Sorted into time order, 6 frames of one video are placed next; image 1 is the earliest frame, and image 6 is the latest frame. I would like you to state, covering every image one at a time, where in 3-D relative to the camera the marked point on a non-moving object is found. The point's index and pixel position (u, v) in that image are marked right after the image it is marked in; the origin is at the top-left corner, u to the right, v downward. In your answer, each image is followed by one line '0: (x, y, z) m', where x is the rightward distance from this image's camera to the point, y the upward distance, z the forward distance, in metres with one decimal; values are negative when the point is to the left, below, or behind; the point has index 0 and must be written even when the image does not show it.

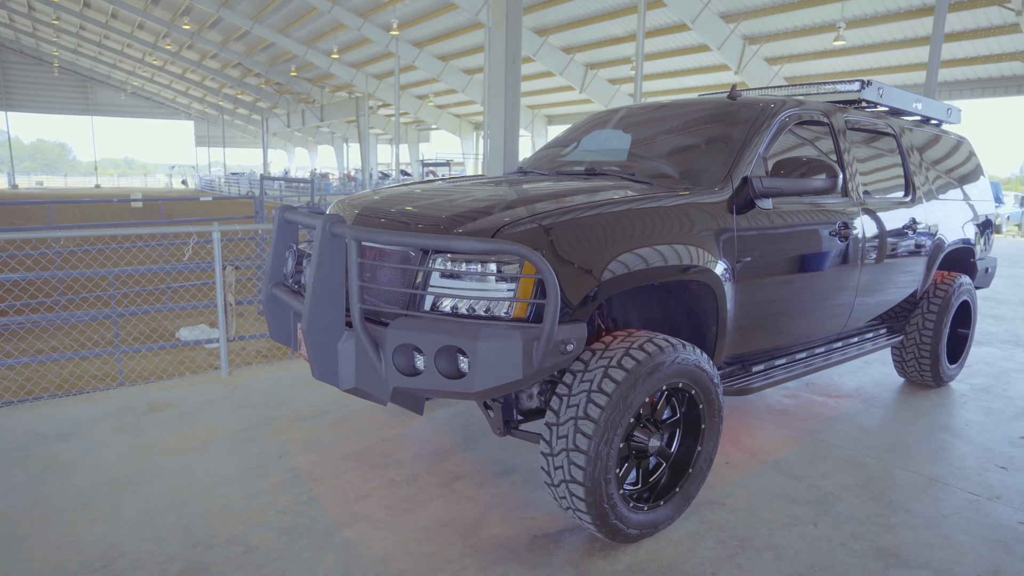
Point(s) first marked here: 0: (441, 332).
0: (-0.2, -0.1, +2.2) m
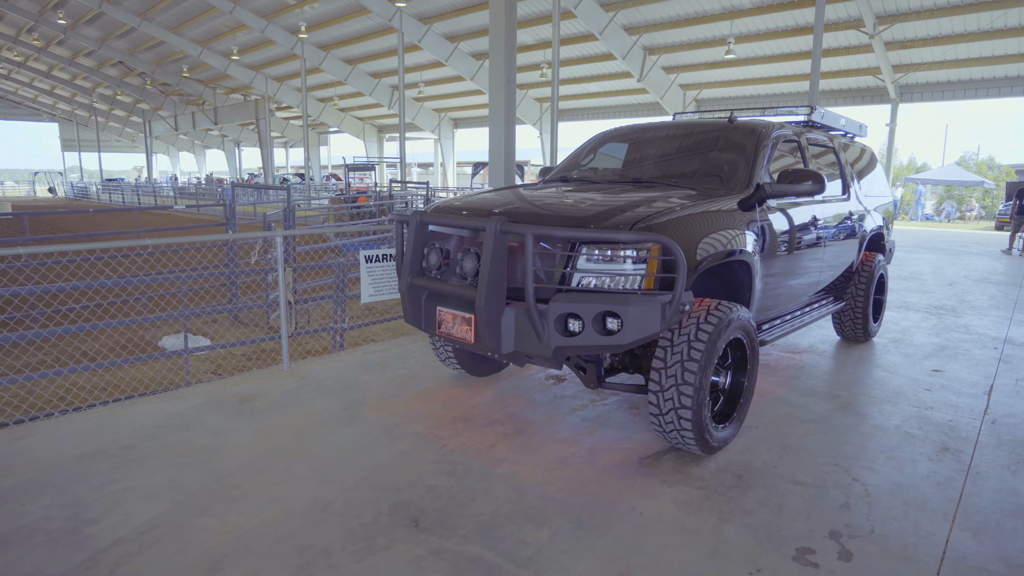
0: (+0.4, -0.1, +3.0) m
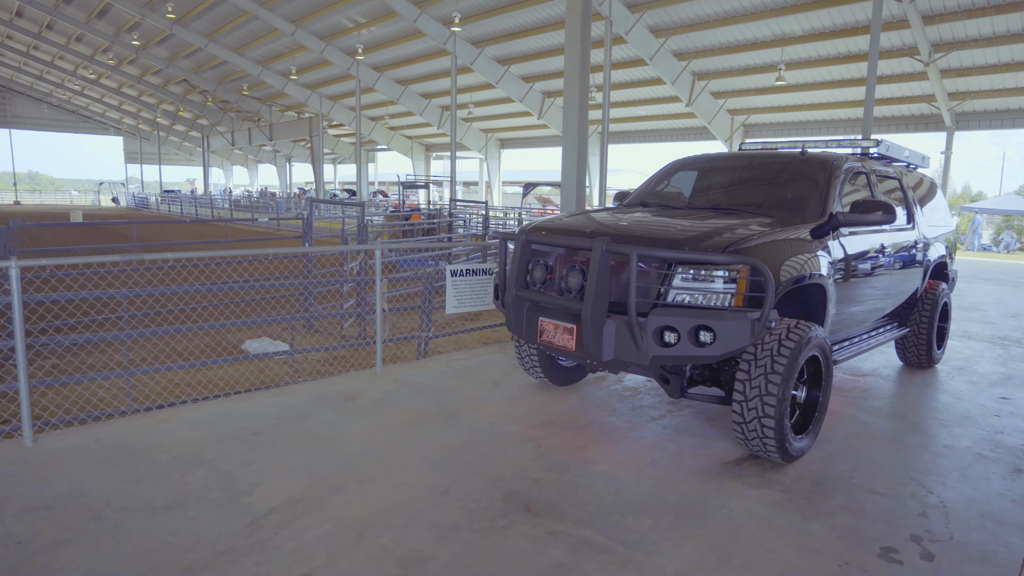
0: (+0.9, -0.1, +3.4) m
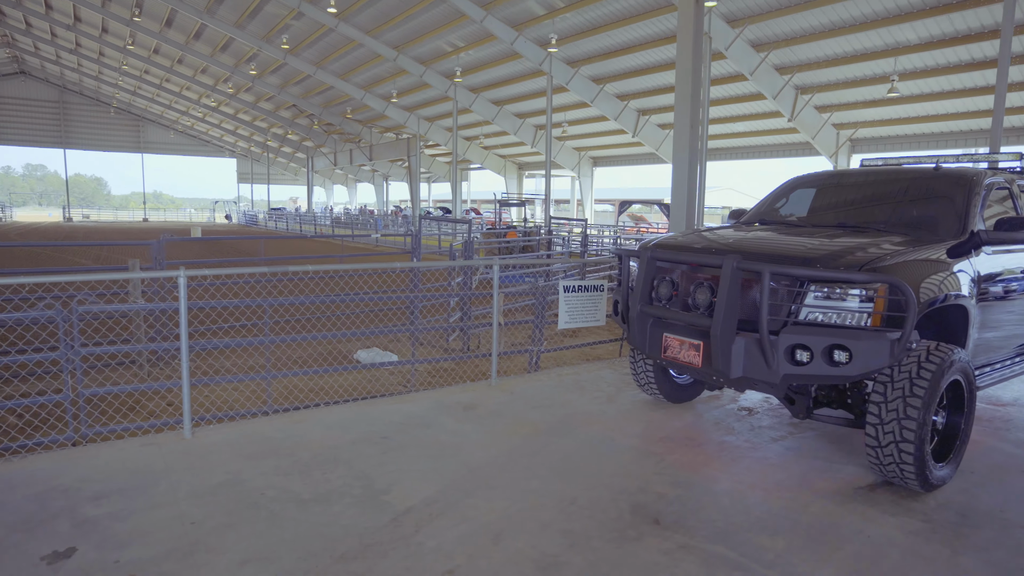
0: (+1.6, -0.2, +3.3) m
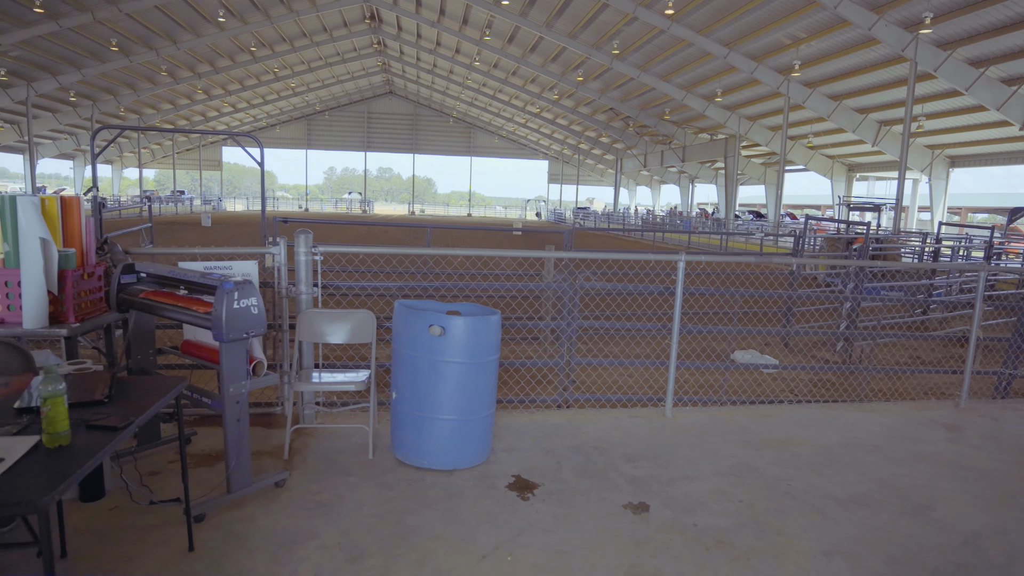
0: (+4.1, -0.4, +2.1) m
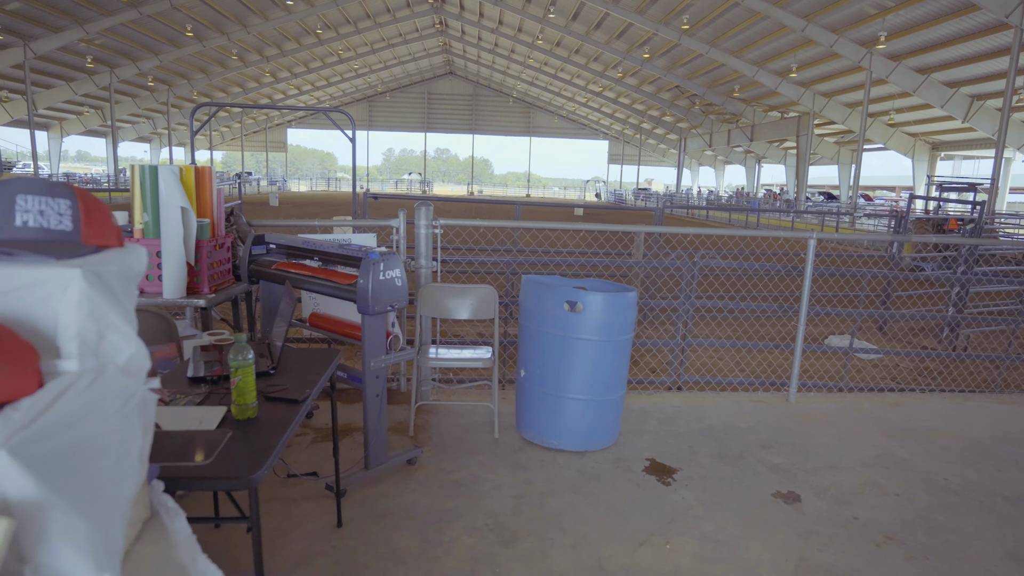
0: (+4.7, -0.3, +1.6) m
